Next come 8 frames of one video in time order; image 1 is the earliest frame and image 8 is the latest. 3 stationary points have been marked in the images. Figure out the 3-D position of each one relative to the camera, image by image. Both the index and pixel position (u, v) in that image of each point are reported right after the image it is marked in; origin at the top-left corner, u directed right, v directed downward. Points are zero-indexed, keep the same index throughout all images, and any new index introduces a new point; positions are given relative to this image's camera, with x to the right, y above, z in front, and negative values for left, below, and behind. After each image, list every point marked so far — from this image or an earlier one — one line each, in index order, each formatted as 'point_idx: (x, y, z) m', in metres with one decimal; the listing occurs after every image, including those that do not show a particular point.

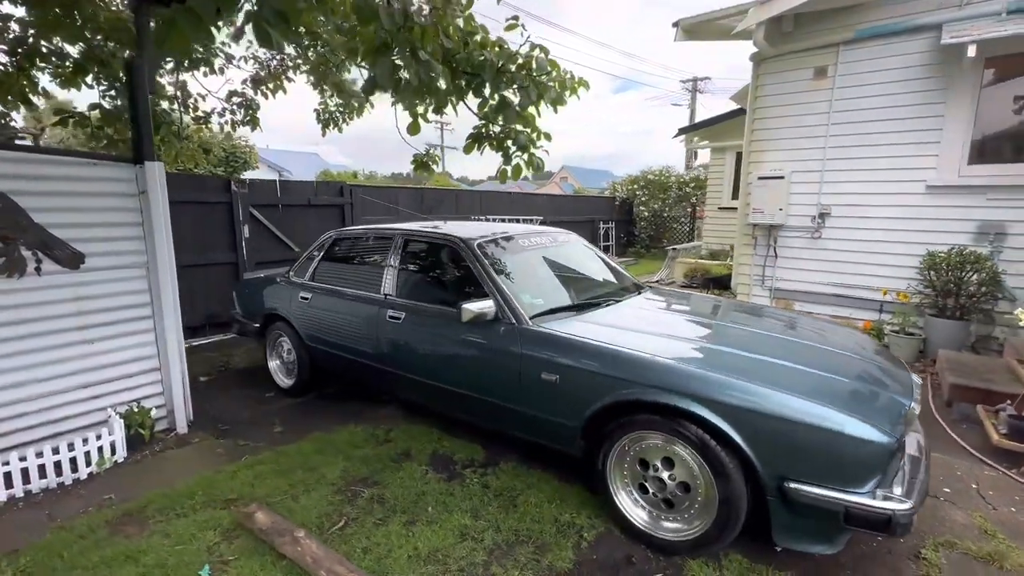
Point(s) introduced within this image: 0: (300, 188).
0: (-2.9, +1.4, +6.6) m
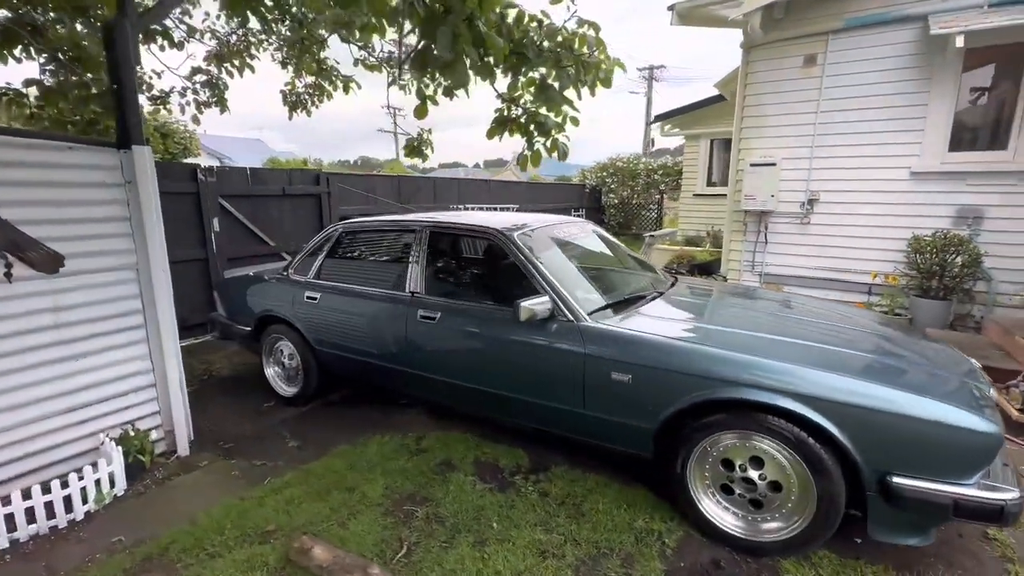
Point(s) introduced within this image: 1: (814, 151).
0: (-3.0, +1.4, +6.1) m
1: (+3.6, +1.6, +5.7) m
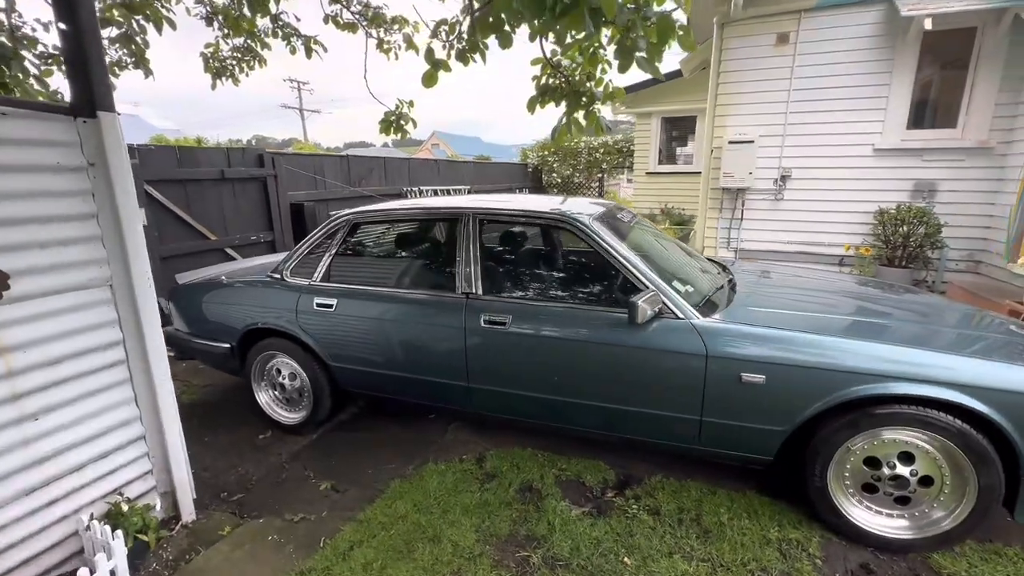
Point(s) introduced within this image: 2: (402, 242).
0: (-3.2, +1.4, +5.0) m
1: (+3.4, +2.0, +5.9) m
2: (-0.7, +0.3, +3.0) m
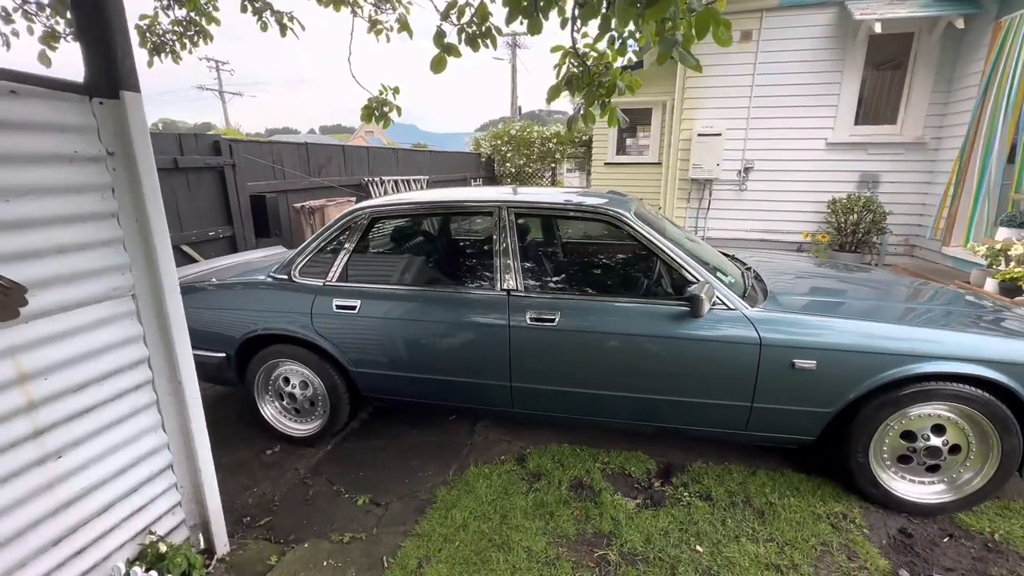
0: (-3.3, +1.4, +4.5) m
1: (+3.1, +2.1, +6.2) m
2: (-0.5, +0.3, +2.9) m
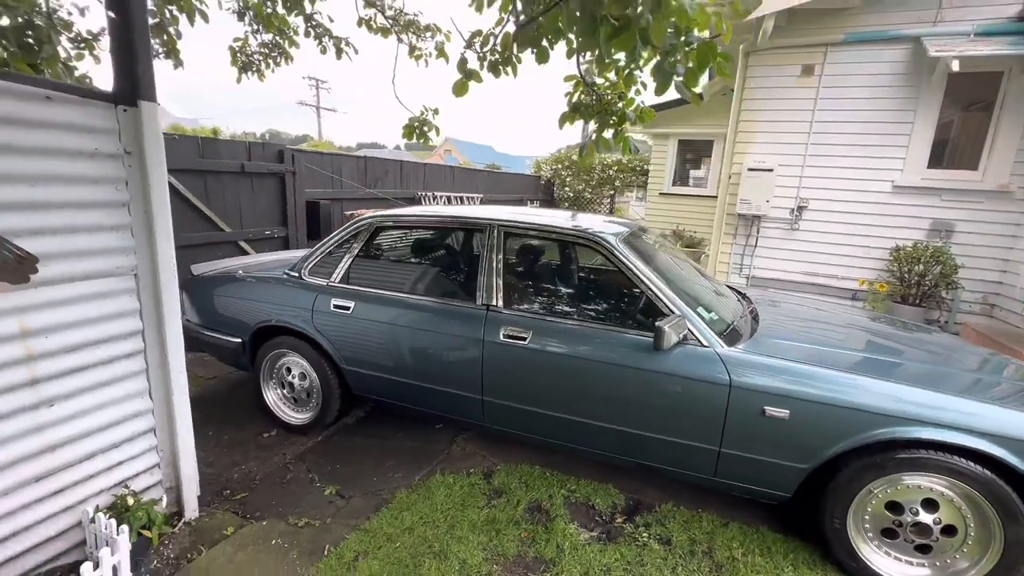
0: (-3.0, +1.5, +5.1) m
1: (+3.7, +1.6, +5.9) m
2: (-0.6, +0.2, +3.0) m
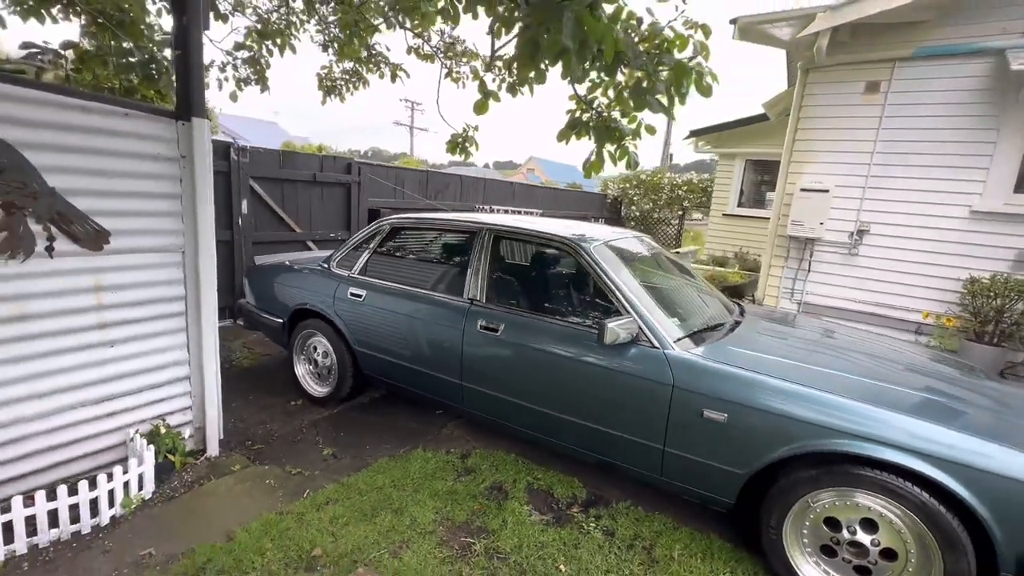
0: (-2.5, +1.6, +5.8) m
1: (+4.2, +1.2, +5.5) m
2: (-0.6, +0.3, +3.3) m
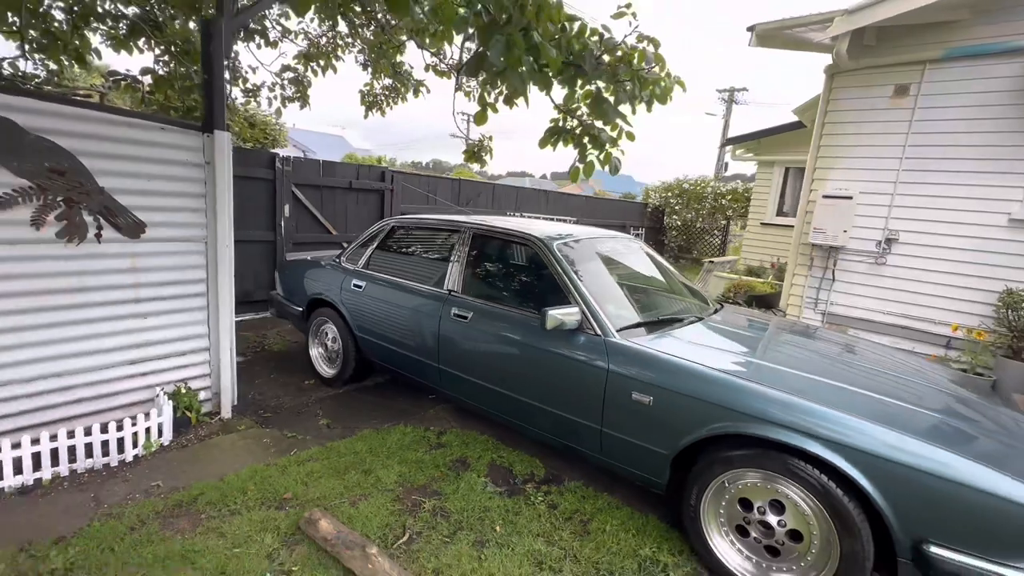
0: (-2.3, +1.6, +6.4) m
1: (+4.3, +1.1, +5.3) m
2: (-0.7, +0.3, +3.7) m
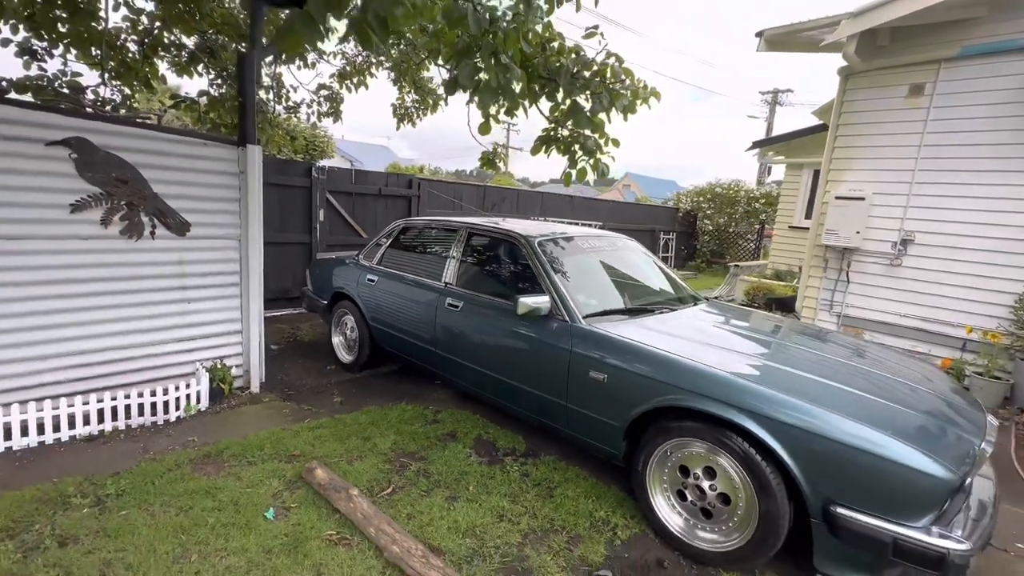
0: (-2.0, +1.6, +7.0) m
1: (+4.4, +1.1, +5.3) m
2: (-0.7, +0.4, +4.1) m
